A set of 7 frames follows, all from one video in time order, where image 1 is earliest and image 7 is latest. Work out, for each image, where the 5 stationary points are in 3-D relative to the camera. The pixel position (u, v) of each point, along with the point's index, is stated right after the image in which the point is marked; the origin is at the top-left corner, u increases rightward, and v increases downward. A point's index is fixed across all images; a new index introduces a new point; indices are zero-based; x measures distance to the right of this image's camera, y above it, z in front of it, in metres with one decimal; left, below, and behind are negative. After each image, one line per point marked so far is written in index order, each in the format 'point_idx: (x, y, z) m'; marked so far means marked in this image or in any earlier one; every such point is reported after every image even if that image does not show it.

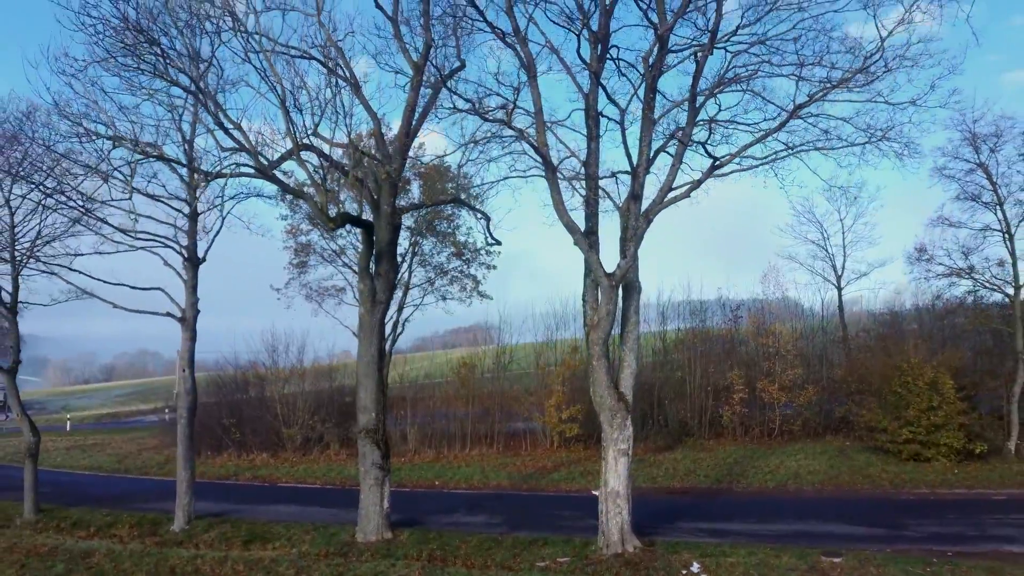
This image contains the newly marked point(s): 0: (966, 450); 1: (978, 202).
0: (+35.0, -12.5, +19.5) m
1: (+37.3, +6.8, +20.3) m
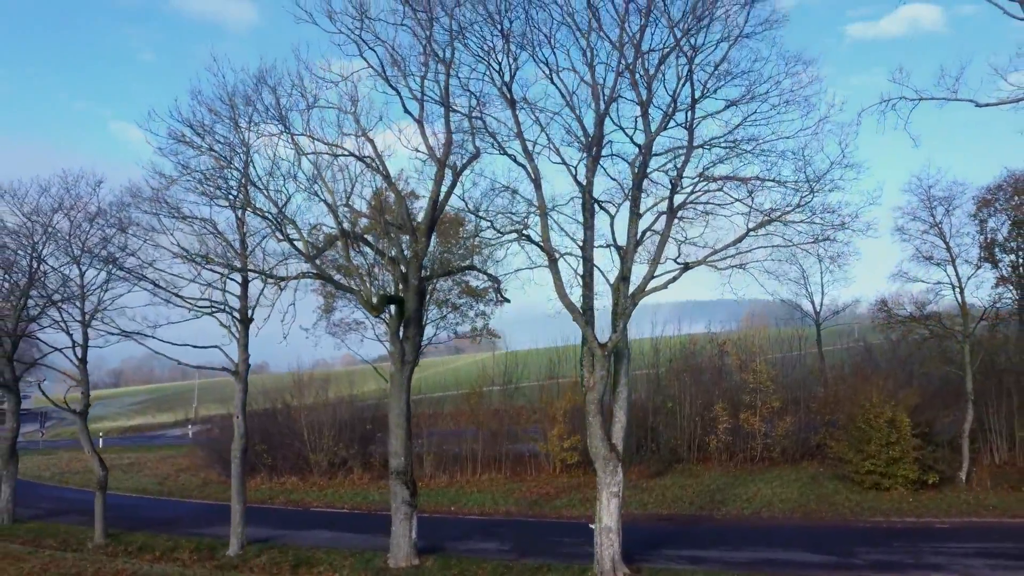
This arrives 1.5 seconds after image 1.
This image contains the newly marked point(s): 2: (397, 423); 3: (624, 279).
0: (+35.6, -16.7, +22.1) m
1: (+37.9, +2.6, +22.8) m
2: (-7.9, -9.2, +17.3) m
3: (+7.2, +0.7, +16.4) m
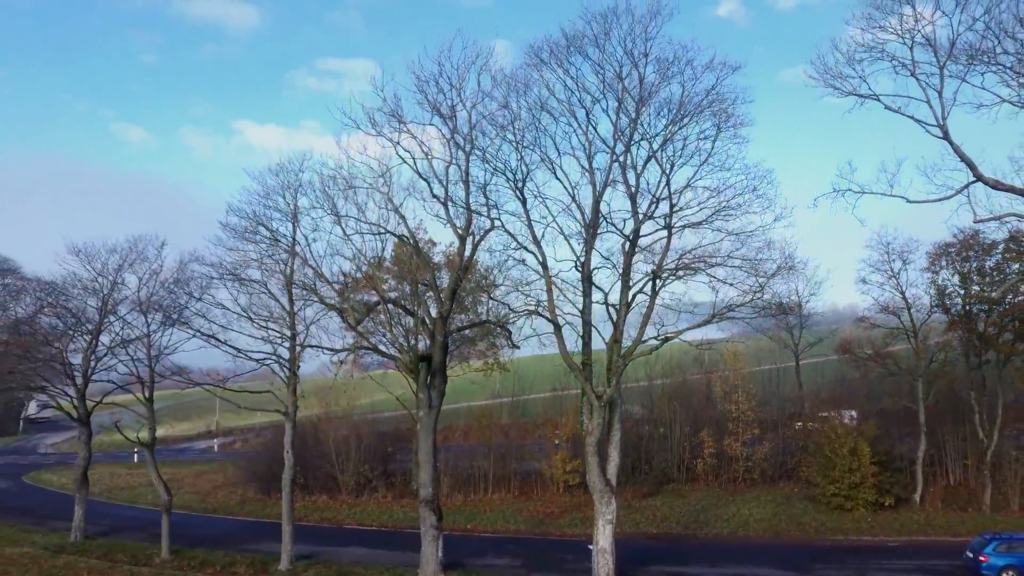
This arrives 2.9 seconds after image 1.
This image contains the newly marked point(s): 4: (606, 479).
0: (+36.5, -21.3, +25.2) m
1: (+38.8, -2.0, +26.0) m
2: (-7.1, -13.8, +20.5) m
3: (+8.1, -3.9, +19.5) m
4: (+6.7, -13.6, +18.1) m
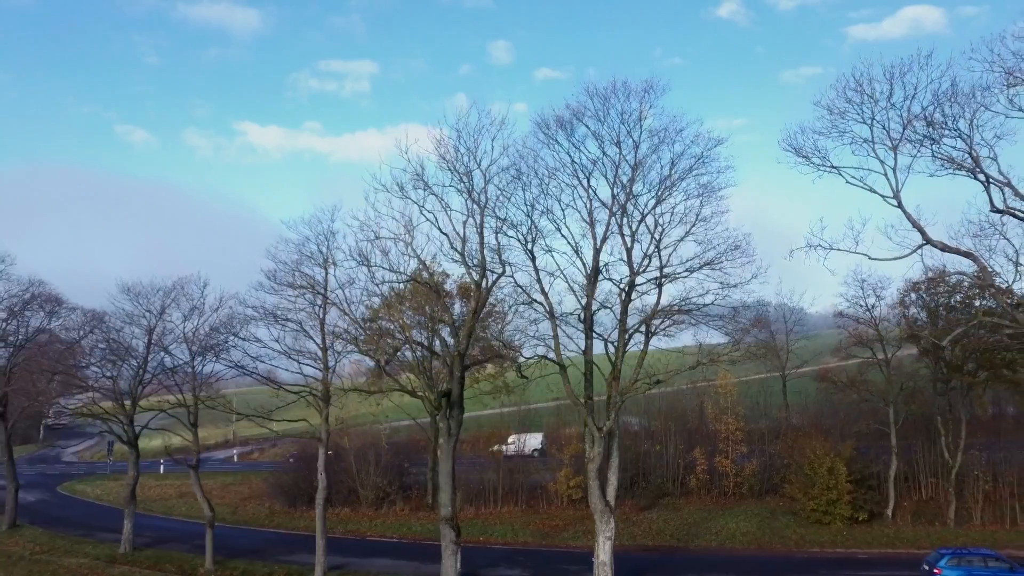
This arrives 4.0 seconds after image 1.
0: (+37.5, -25.1, +27.8) m
1: (+39.7, -5.8, +28.5) m
2: (-6.1, -17.7, +23.1) m
3: (+9.0, -7.7, +22.1) m
4: (+7.6, -17.4, +20.7) m
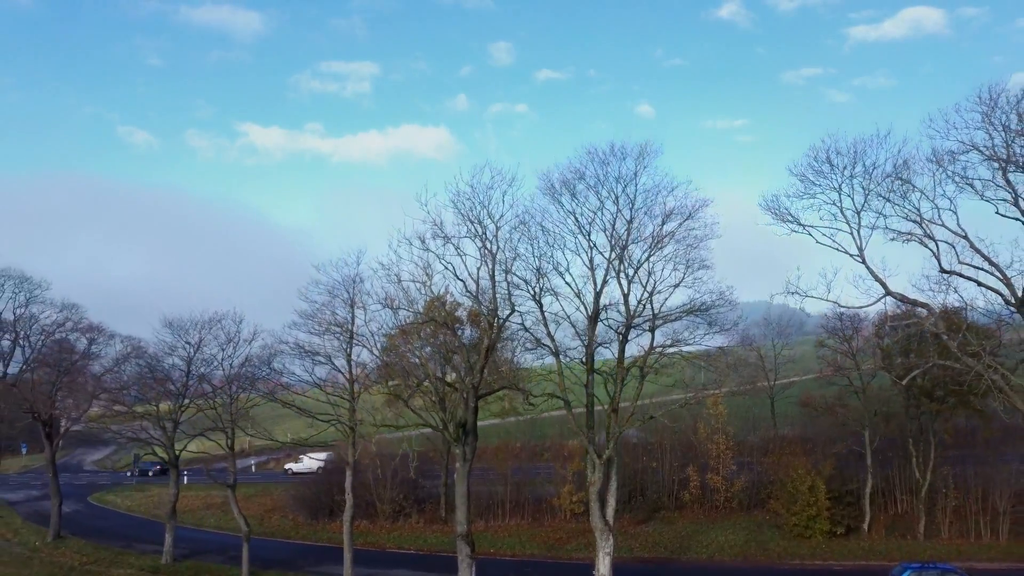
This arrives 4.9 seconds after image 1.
0: (+38.4, -29.1, +30.4) m
1: (+40.6, -9.8, +31.1) m
2: (-5.2, -21.8, +25.8) m
3: (+9.9, -11.8, +24.8) m
4: (+8.6, -21.5, +23.4) m
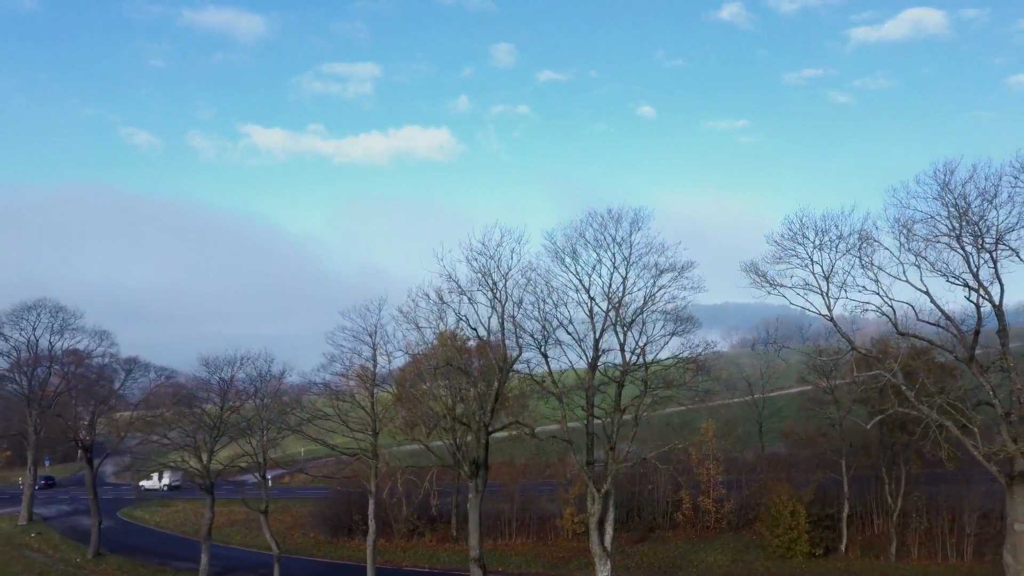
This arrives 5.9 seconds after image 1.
0: (+39.3, -34.6, +33.2) m
1: (+41.5, -15.3, +34.0) m
2: (-4.3, -27.3, +28.7) m
3: (+10.8, -17.3, +27.7) m
4: (+9.4, -27.0, +26.3) m
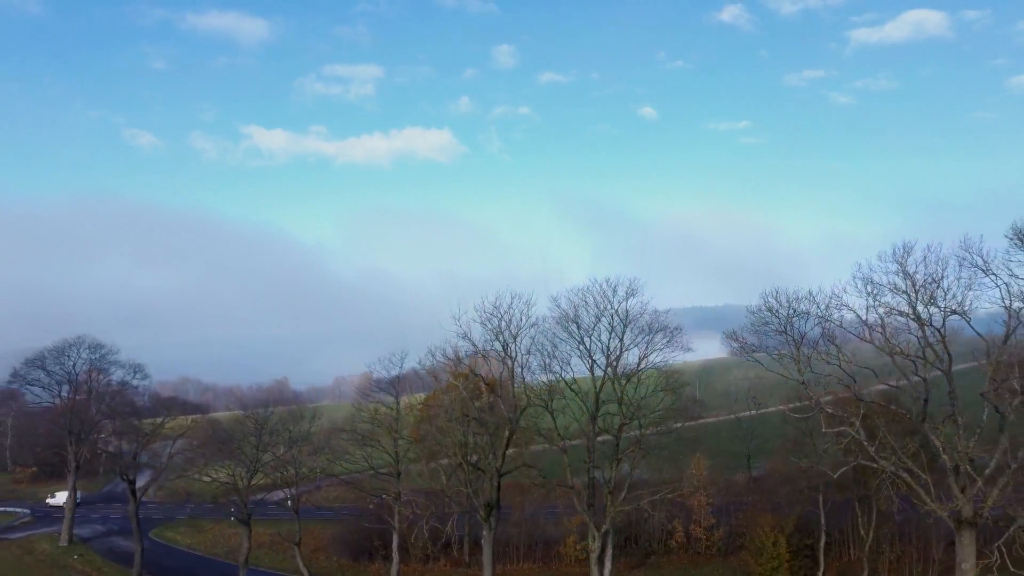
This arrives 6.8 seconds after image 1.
0: (+40.5, -42.2, +36.7) m
1: (+42.7, -22.9, +37.5) m
2: (-3.1, -34.9, +32.3) m
3: (+12.0, -24.9, +31.2) m
4: (+10.6, -34.6, +29.8) m
